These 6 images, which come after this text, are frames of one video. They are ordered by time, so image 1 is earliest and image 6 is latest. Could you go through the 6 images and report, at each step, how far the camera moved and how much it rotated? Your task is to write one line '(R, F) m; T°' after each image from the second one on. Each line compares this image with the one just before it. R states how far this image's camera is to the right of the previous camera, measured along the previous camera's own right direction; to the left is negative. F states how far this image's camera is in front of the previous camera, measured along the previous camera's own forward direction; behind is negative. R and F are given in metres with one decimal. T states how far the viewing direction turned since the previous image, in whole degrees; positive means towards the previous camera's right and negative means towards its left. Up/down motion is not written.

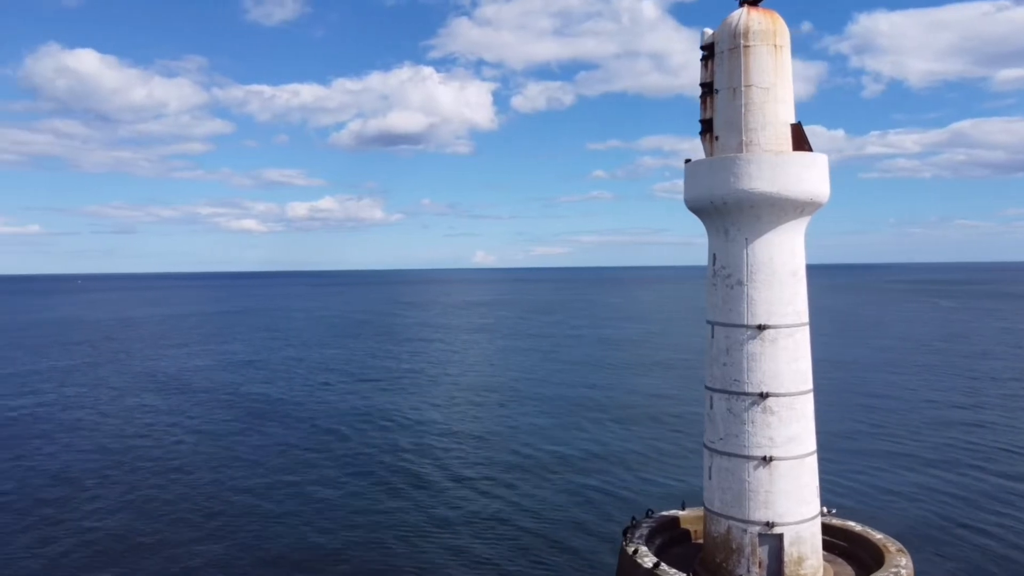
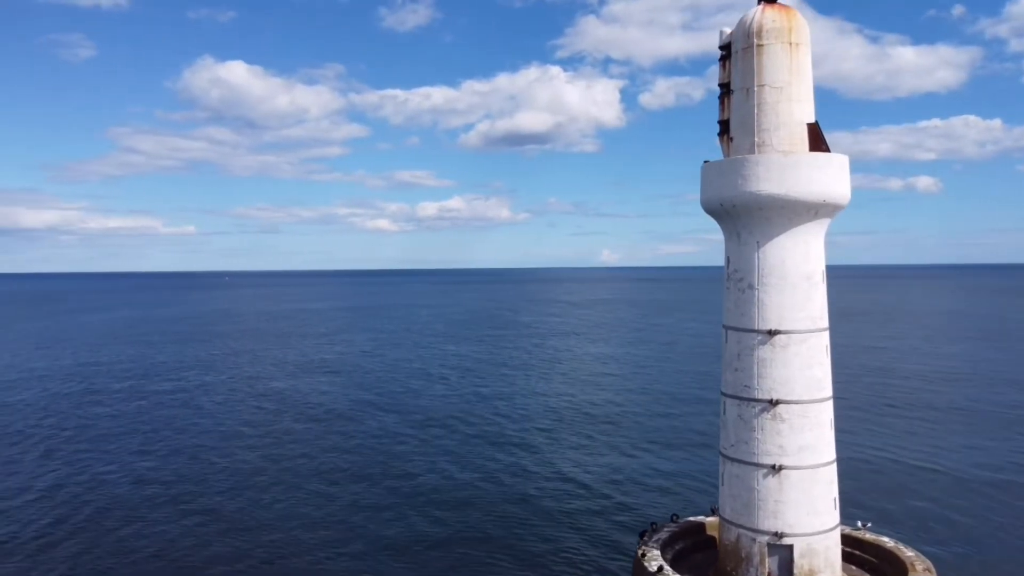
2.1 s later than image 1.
(+1.7, -0.1) m; -9°
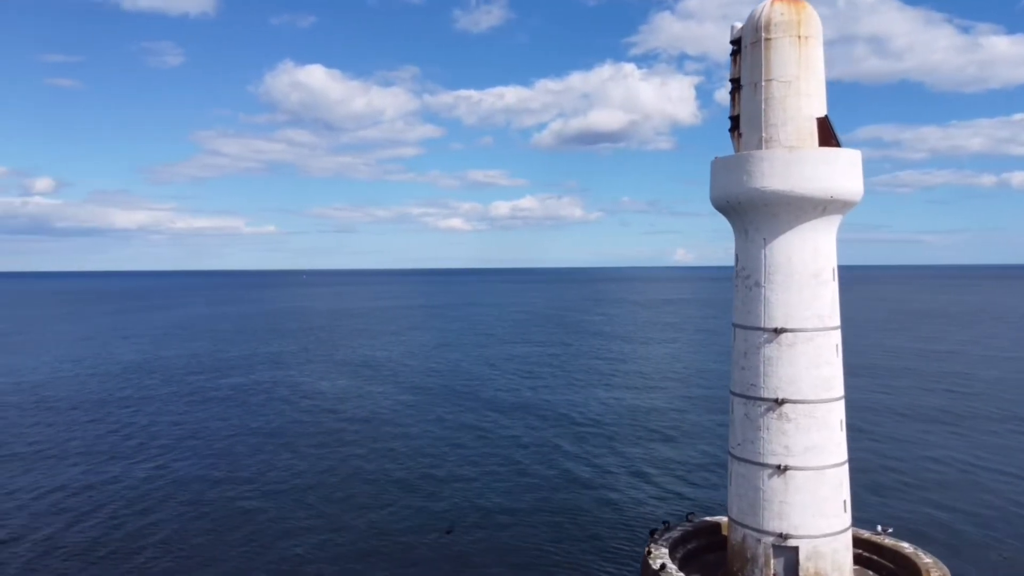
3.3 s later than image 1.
(+1.0, -0.1) m; -5°
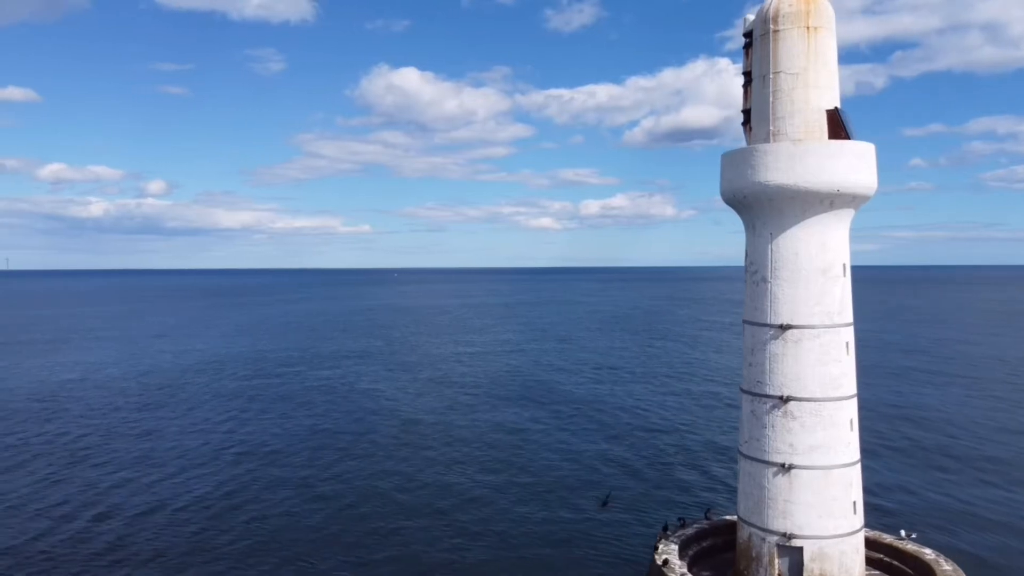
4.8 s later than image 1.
(+1.2, -0.2) m; -6°
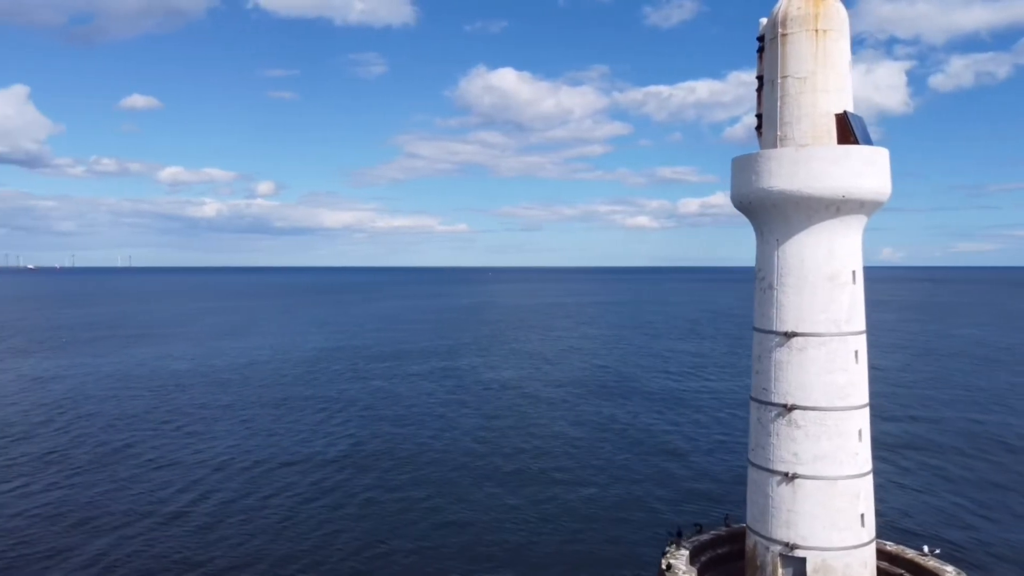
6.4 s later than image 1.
(+1.3, -0.2) m; -7°
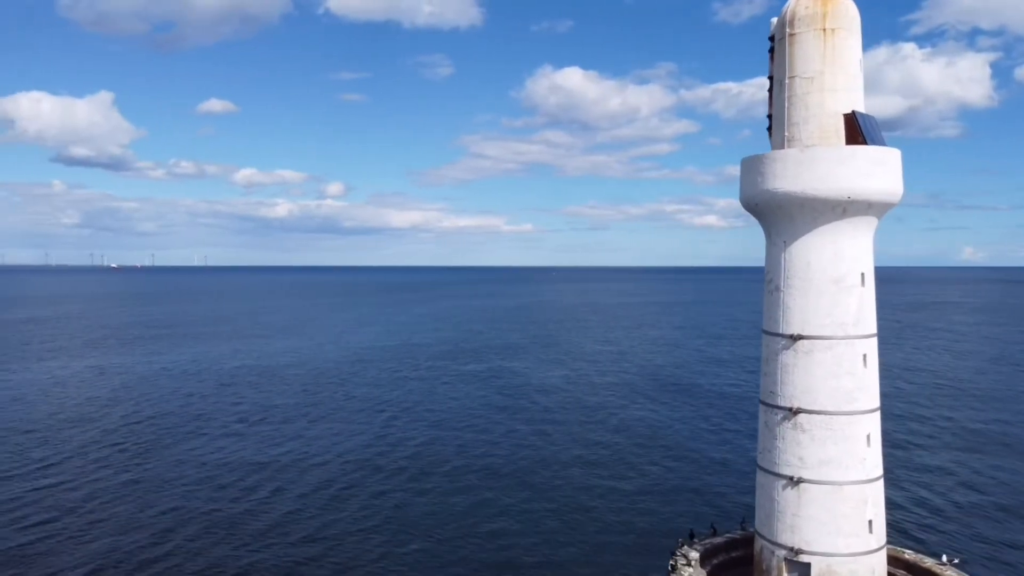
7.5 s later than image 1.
(+0.8, -0.2) m; -5°
